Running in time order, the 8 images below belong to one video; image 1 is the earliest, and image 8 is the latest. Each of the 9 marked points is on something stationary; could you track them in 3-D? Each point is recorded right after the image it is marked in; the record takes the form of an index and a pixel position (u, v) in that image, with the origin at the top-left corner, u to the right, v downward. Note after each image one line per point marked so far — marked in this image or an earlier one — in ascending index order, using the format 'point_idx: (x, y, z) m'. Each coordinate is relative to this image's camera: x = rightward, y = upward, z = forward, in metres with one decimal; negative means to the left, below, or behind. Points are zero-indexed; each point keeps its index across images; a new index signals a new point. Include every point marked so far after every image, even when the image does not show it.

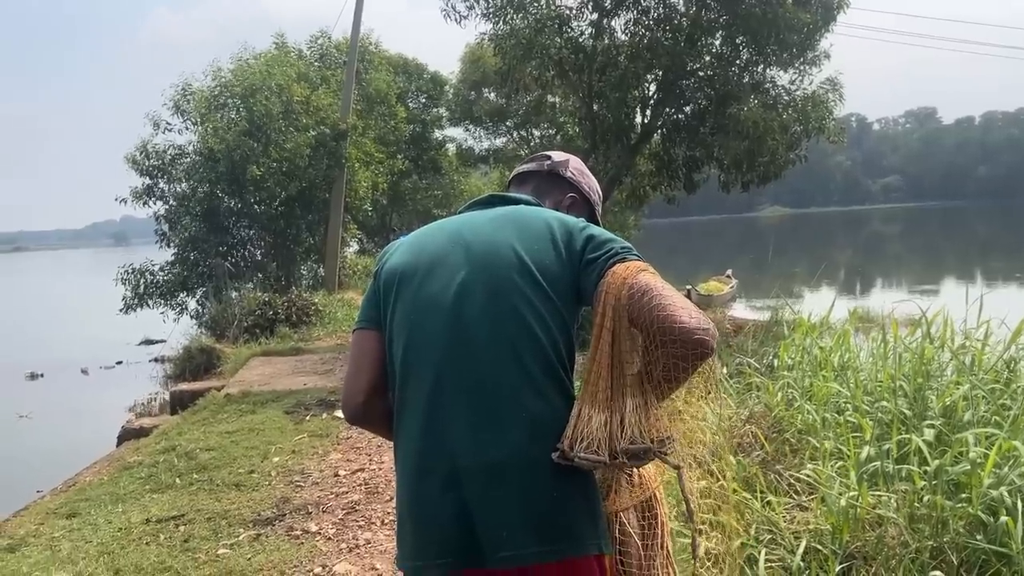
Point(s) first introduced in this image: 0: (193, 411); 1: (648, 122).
0: (-2.5, -1.0, +6.8) m
1: (+1.5, +1.9, +10.0) m
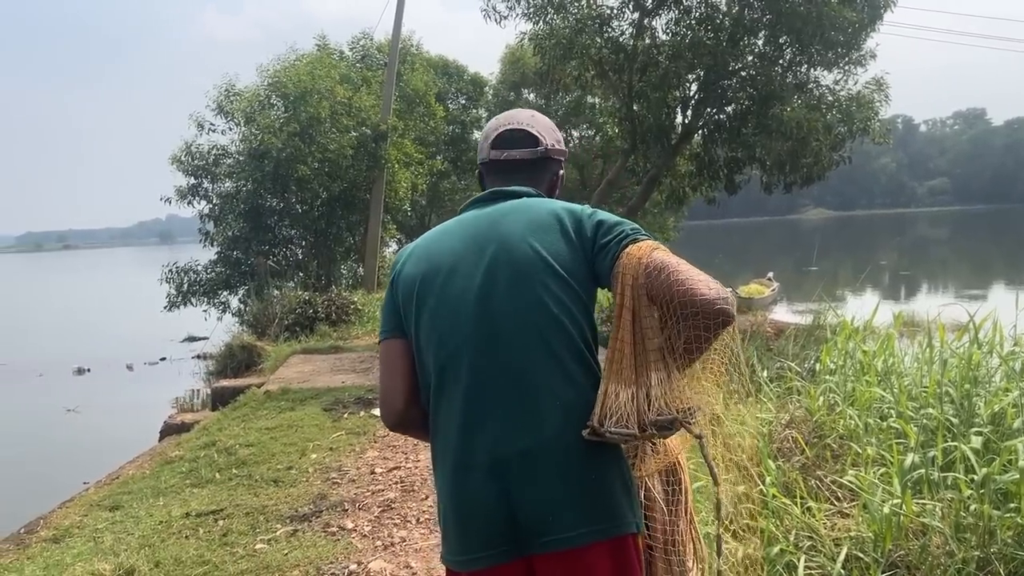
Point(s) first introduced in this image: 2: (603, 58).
0: (-2.2, -0.9, +6.9) m
1: (+2.0, +1.9, +9.9) m
2: (+1.1, +2.6, +10.1) m
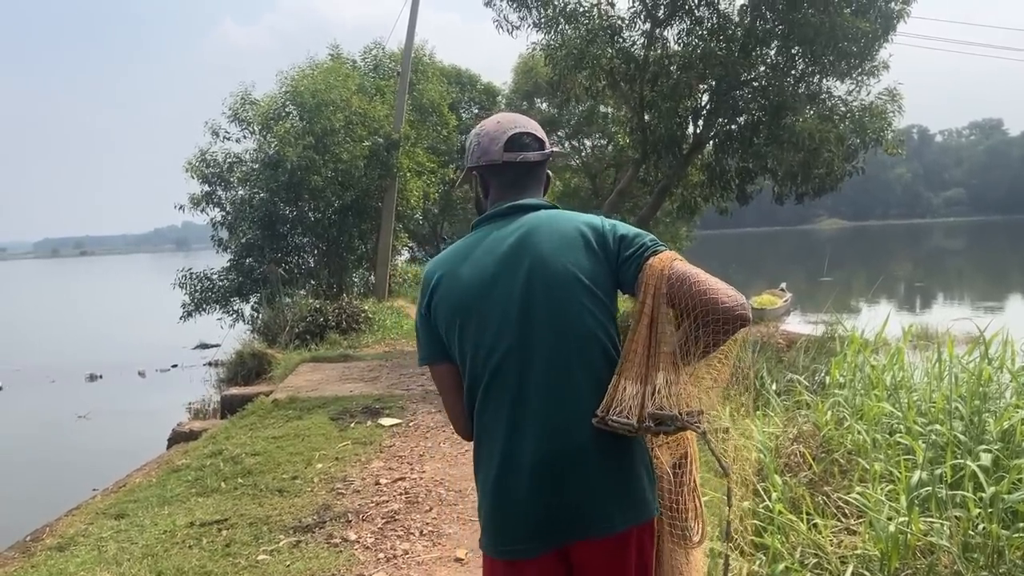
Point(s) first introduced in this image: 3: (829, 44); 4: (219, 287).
0: (-2.1, -1.0, +6.9) m
1: (+2.1, +1.7, +9.9) m
2: (+1.2, +2.5, +10.1) m
3: (+3.3, +2.5, +8.9) m
4: (-4.8, 0.0, +14.4) m
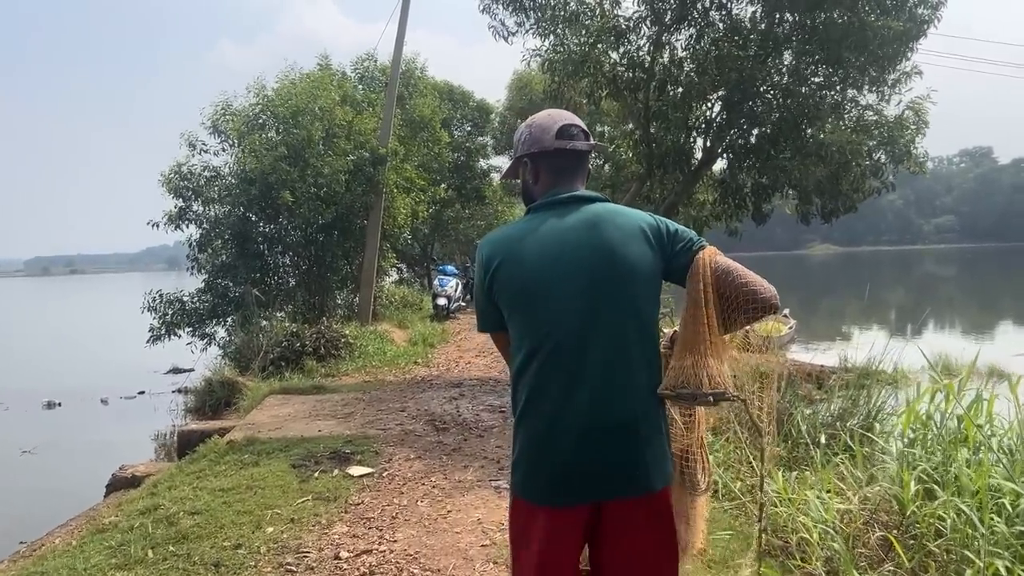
0: (-2.2, -1.2, +6.0) m
1: (+2.1, +1.5, +9.0) m
2: (+1.1, +2.2, +9.3) m
3: (+3.2, +2.2, +8.1) m
4: (-4.9, -0.3, +13.5) m
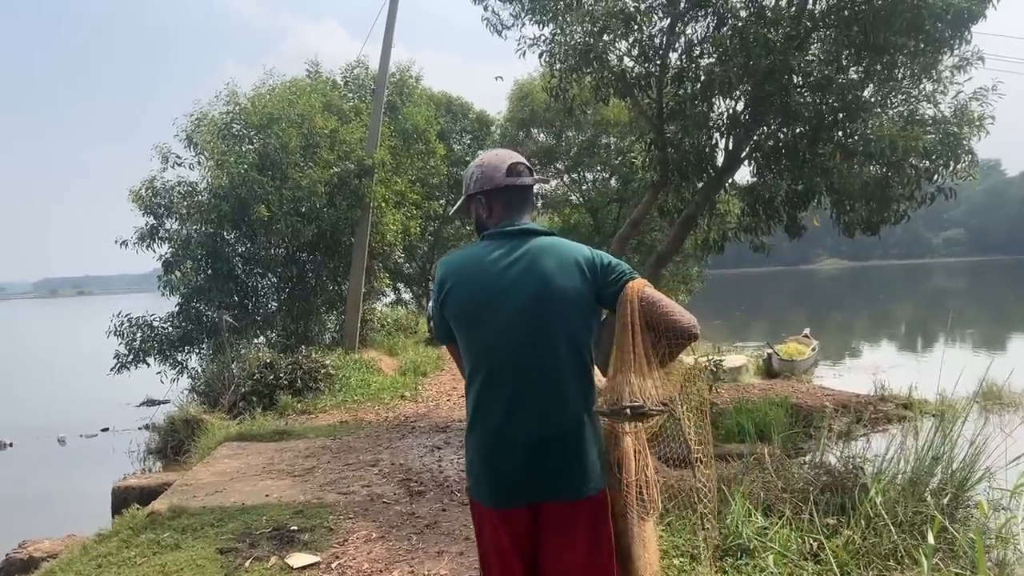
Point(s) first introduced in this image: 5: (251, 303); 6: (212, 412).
0: (-2.2, -1.4, +4.8) m
1: (+2.0, +1.3, +7.9) m
2: (+1.1, +2.0, +8.1) m
3: (+3.1, +2.1, +7.0) m
4: (-4.9, -0.7, +12.3) m
5: (-3.8, -0.2, +12.5) m
6: (-3.4, -1.4, +9.8) m
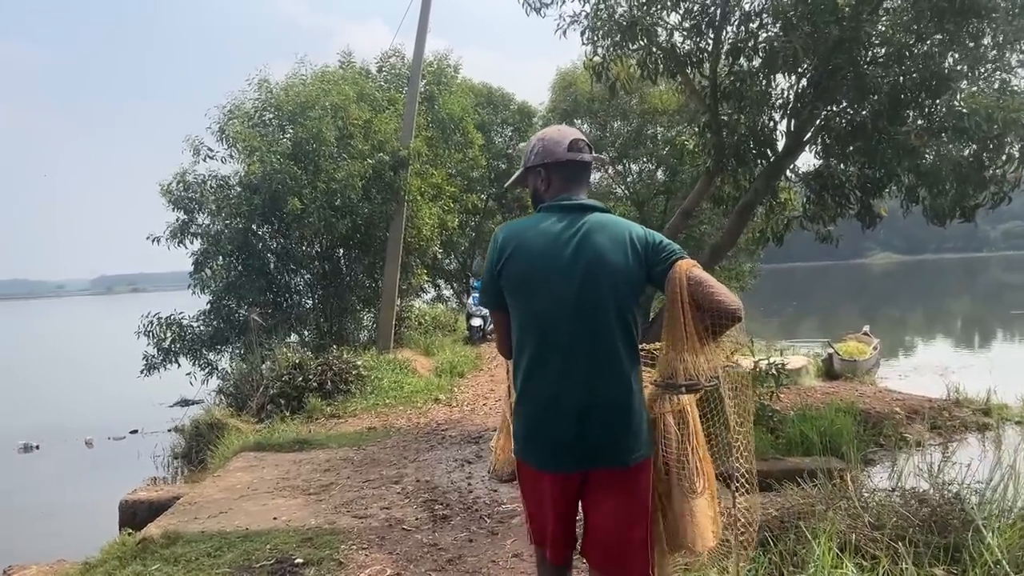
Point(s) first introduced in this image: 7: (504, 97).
0: (-2.1, -1.4, +4.3) m
1: (+2.3, +1.3, +7.1) m
2: (+1.4, +2.0, +7.4) m
3: (+3.4, +2.1, +6.2) m
4: (-4.4, -0.6, +11.9) m
5: (-3.2, -0.2, +12.1) m
6: (-3.0, -1.4, +9.3) m
7: (-0.2, +4.4, +19.7) m
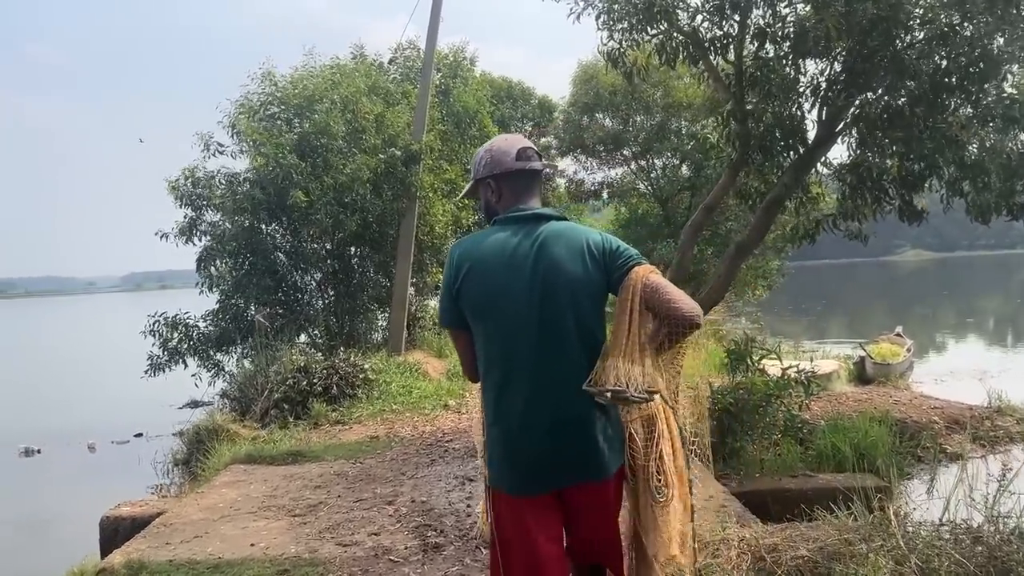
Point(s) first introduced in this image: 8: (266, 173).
0: (-2.1, -1.4, +3.9) m
1: (+2.4, +1.3, +6.6) m
2: (+1.5, +2.0, +6.9) m
3: (+3.5, +2.1, +5.6) m
4: (-4.2, -0.6, +11.6) m
5: (-3.0, -0.2, +11.7) m
6: (-2.8, -1.4, +9.0) m
7: (+0.2, +4.4, +19.3) m
8: (-3.0, +1.4, +10.6) m
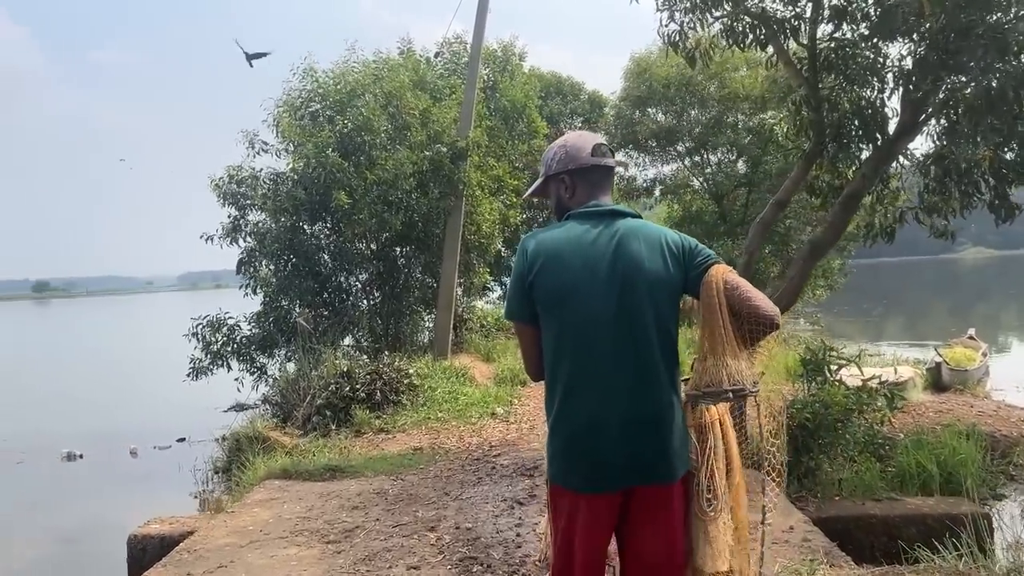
0: (-1.9, -1.4, +3.5) m
1: (+2.8, +1.3, +6.0) m
2: (+1.9, +2.0, +6.4) m
3: (+3.8, +2.1, +5.0) m
4: (-3.5, -0.6, +11.3) m
5: (-2.3, -0.2, +11.4) m
6: (-2.3, -1.4, +8.7) m
7: (+1.3, +4.4, +18.8) m
8: (-2.4, +1.4, +10.3) m
